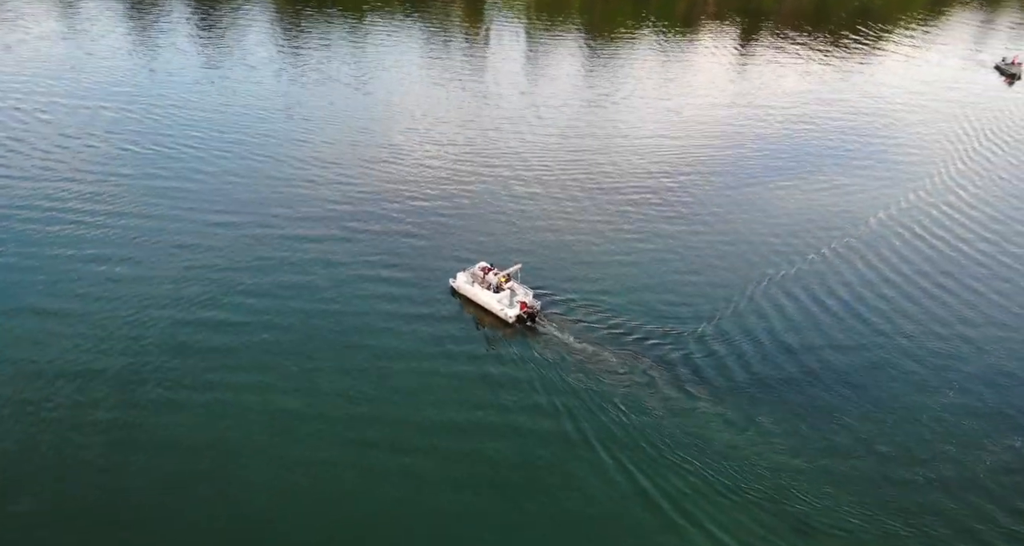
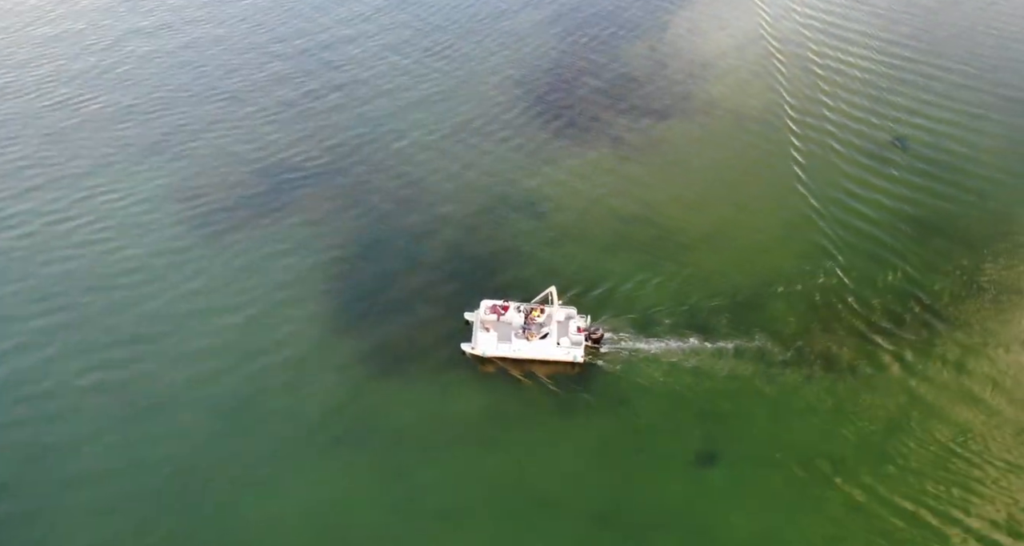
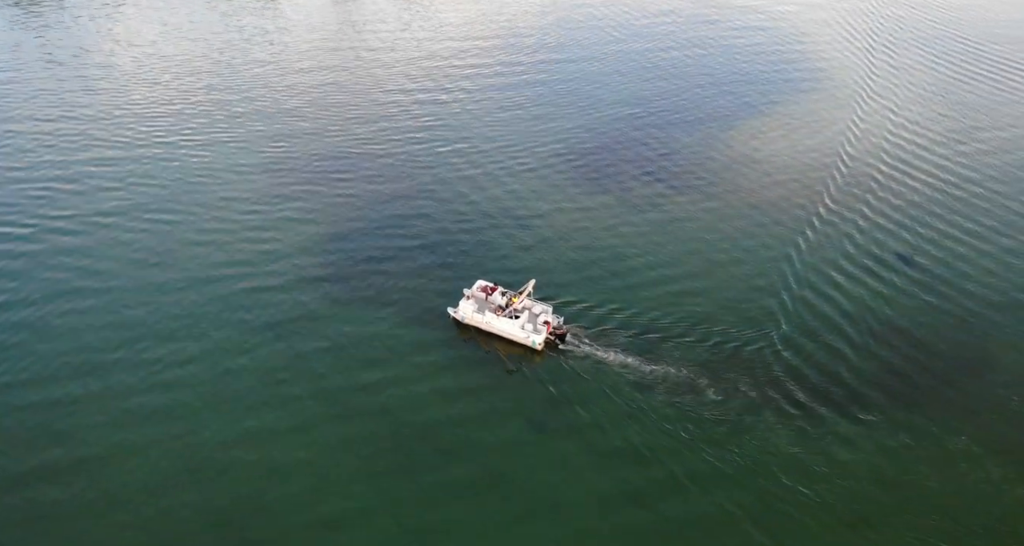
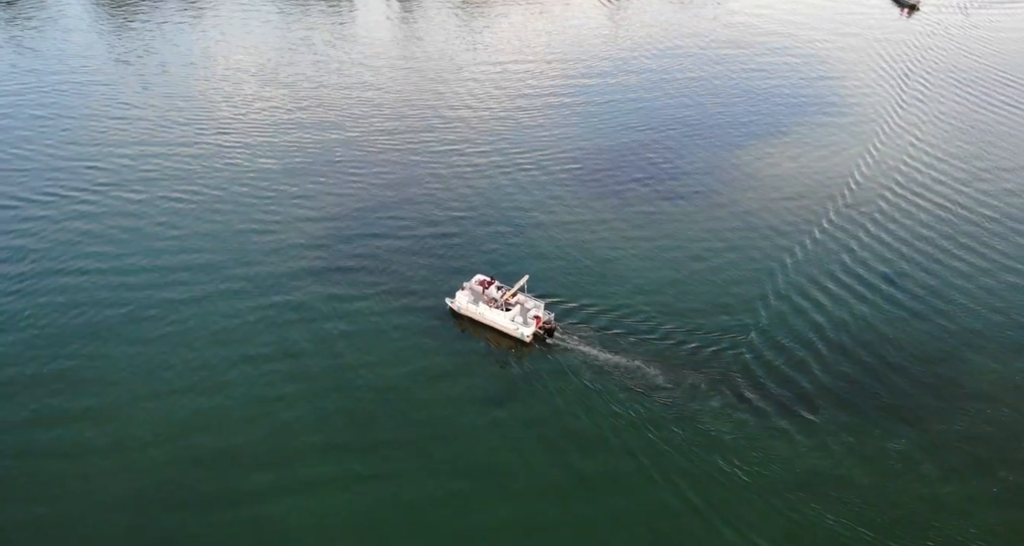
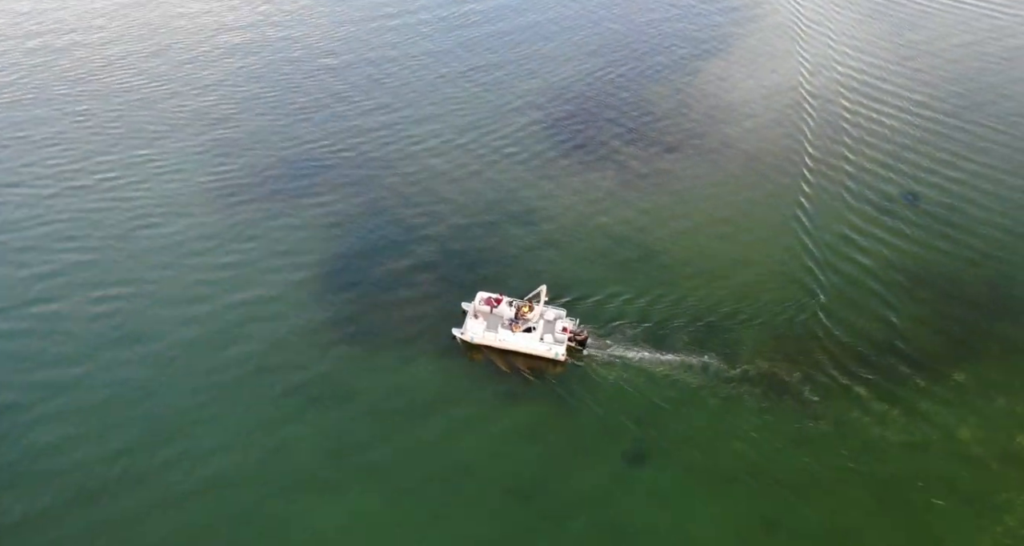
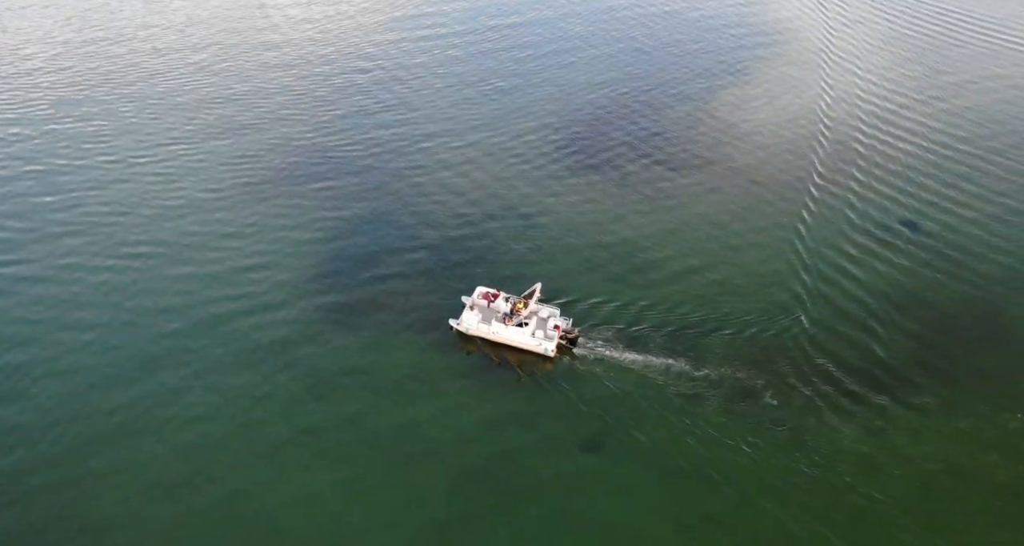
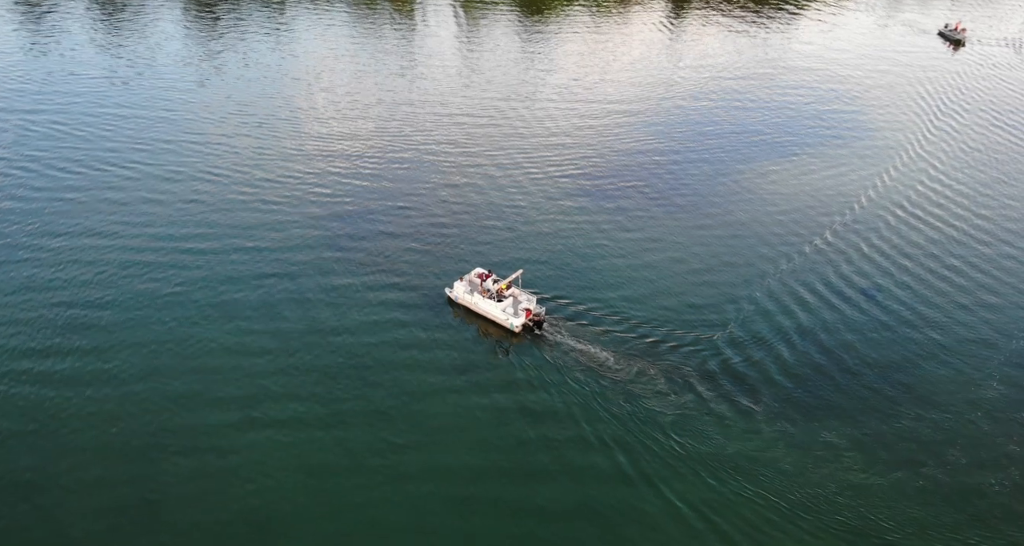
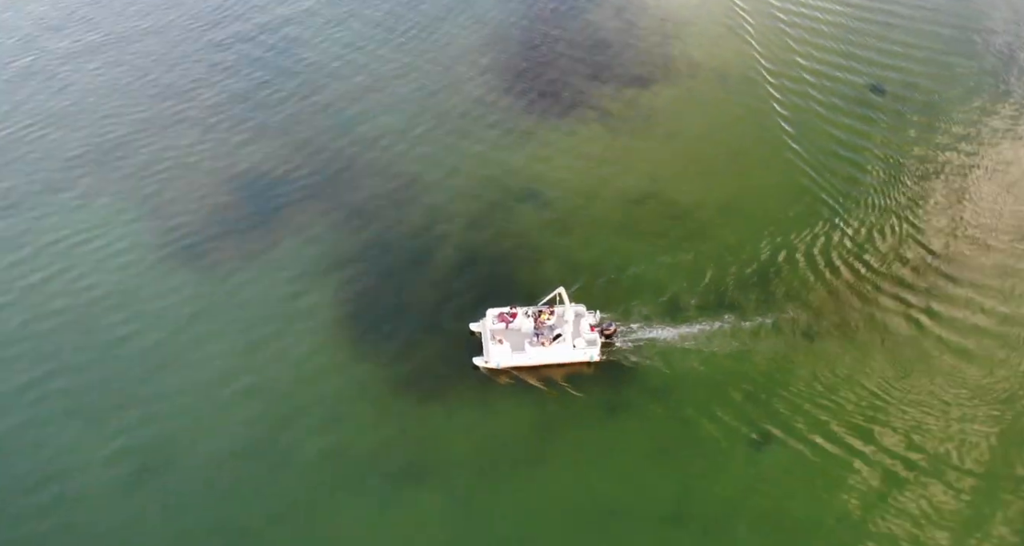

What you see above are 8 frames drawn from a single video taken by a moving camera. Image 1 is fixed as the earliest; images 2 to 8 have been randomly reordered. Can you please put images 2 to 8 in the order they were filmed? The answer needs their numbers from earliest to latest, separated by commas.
7, 4, 3, 6, 5, 2, 8
